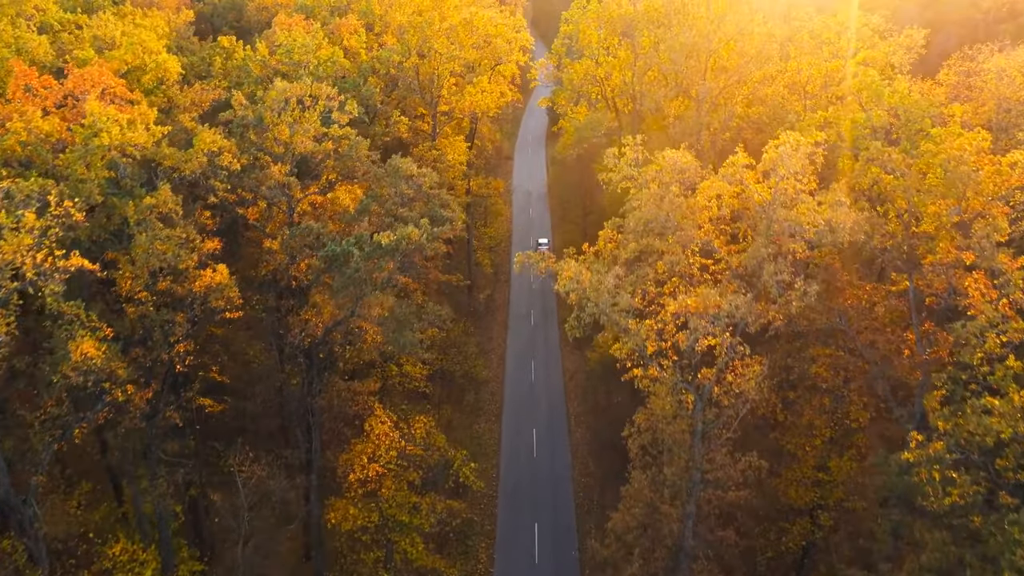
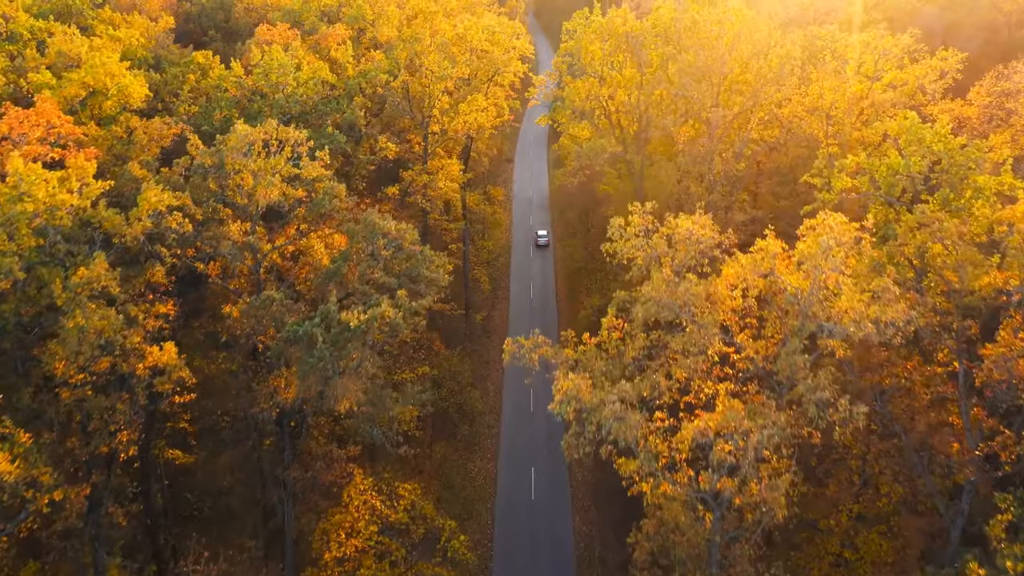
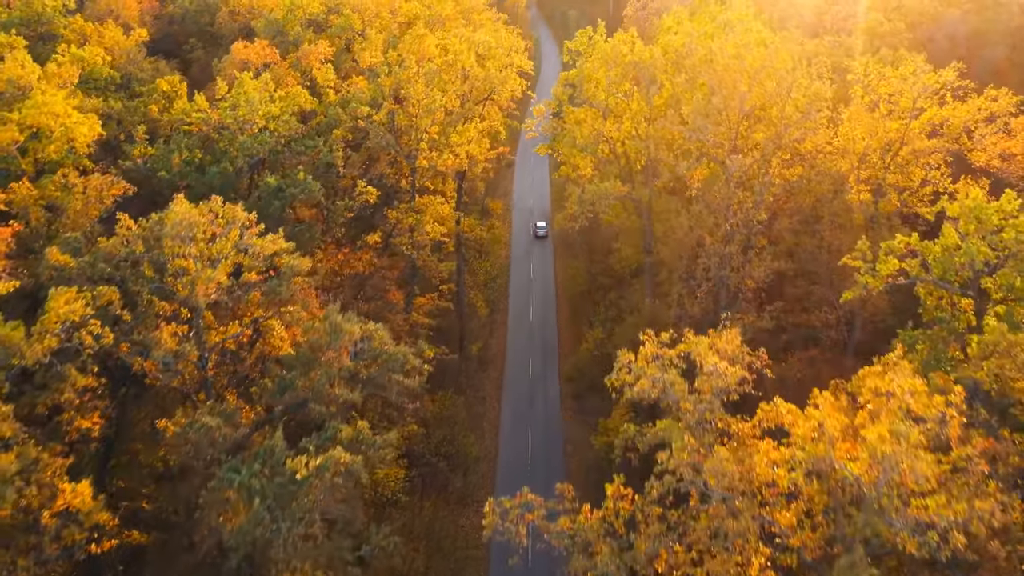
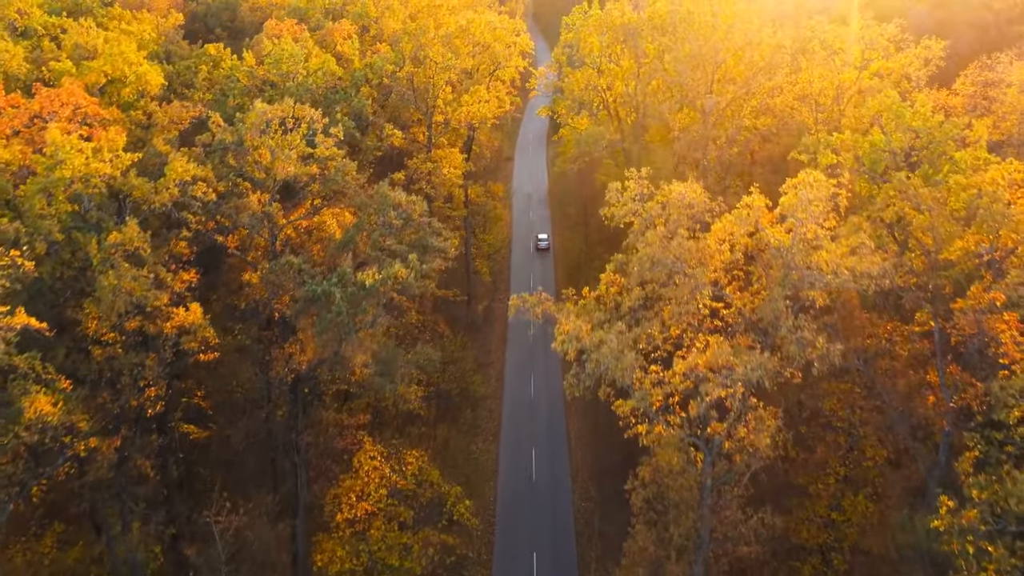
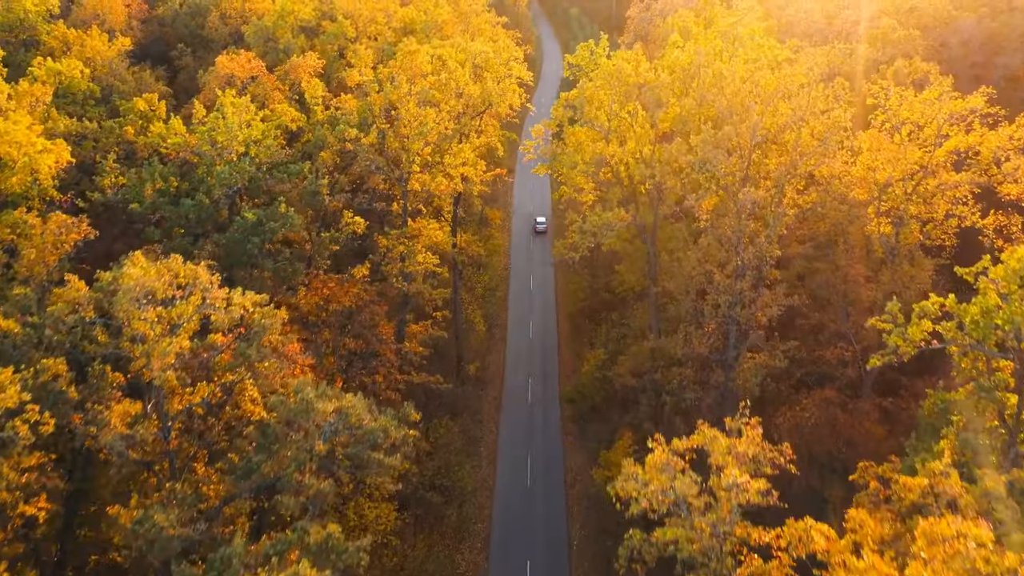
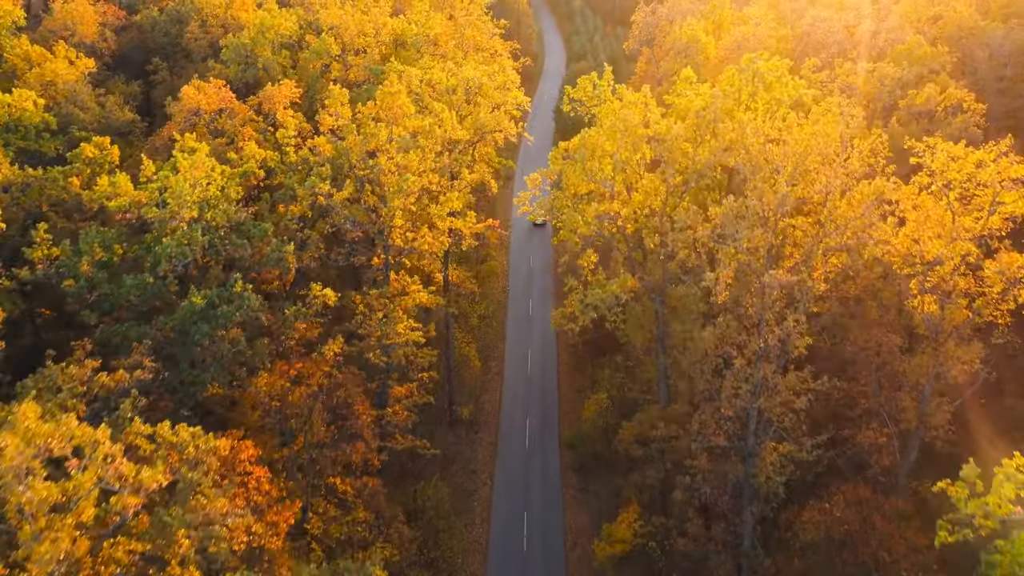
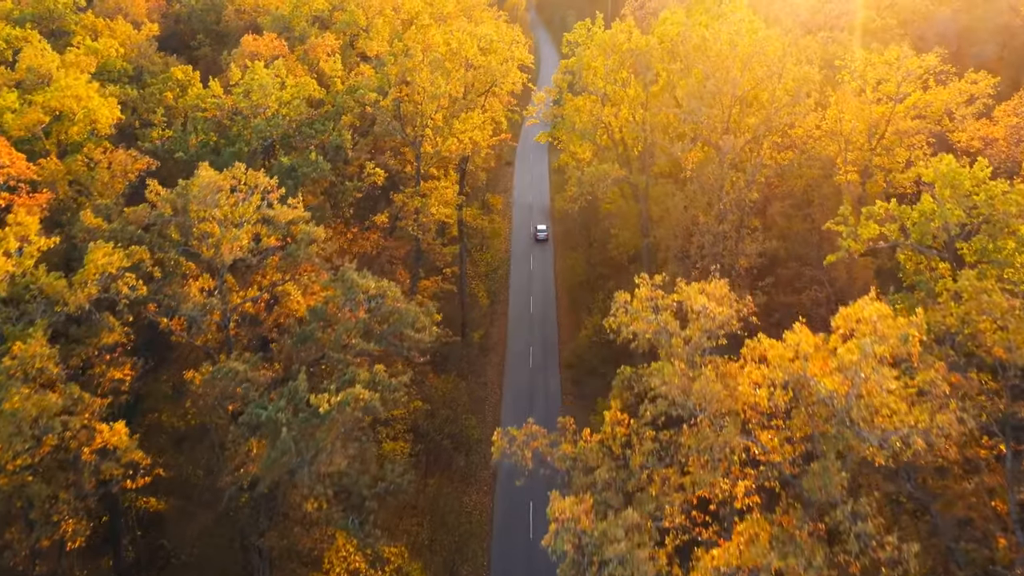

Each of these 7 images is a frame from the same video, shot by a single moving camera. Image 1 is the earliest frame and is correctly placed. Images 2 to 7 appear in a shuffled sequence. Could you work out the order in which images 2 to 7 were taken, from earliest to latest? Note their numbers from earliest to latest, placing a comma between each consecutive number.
4, 2, 7, 3, 5, 6
